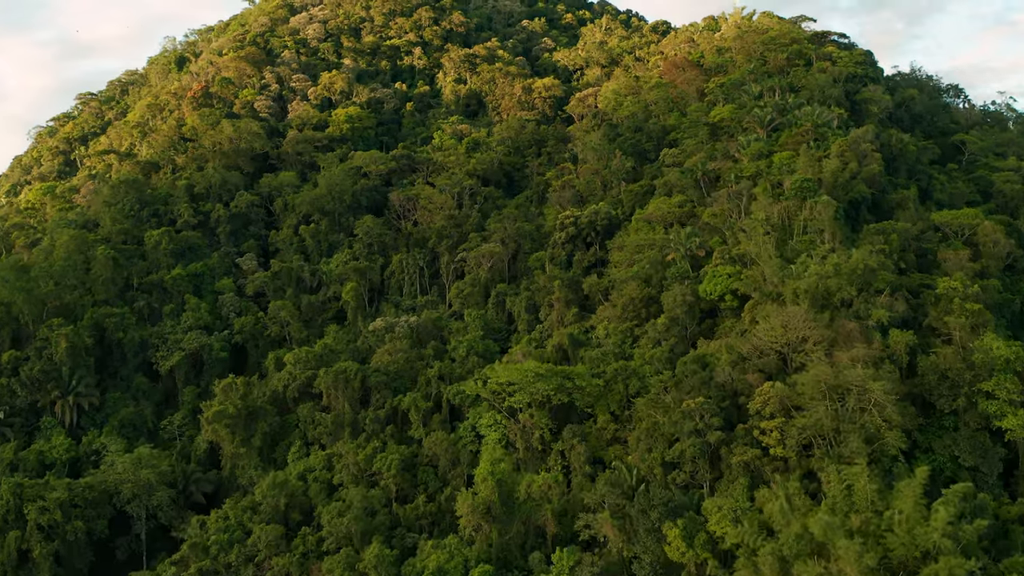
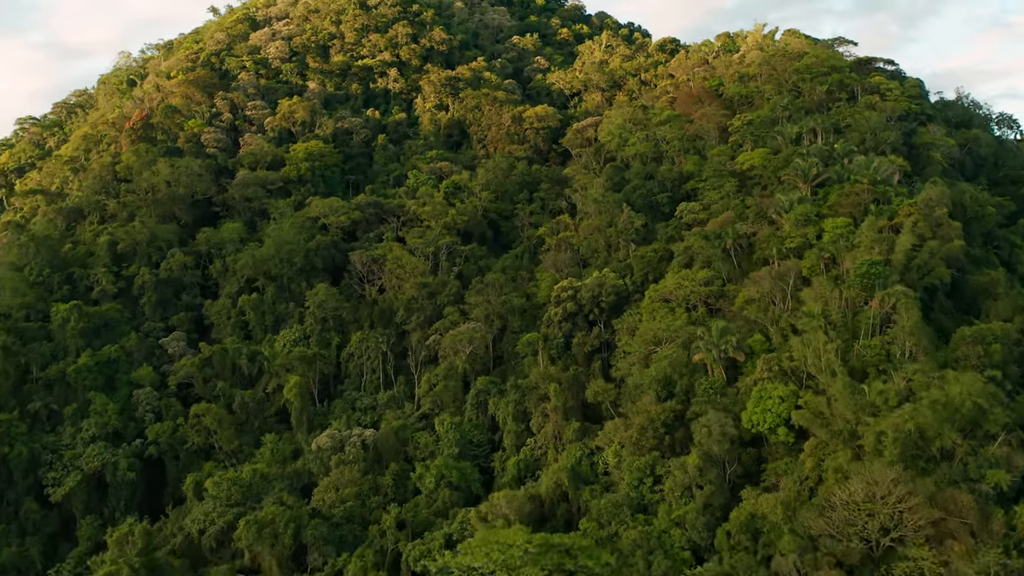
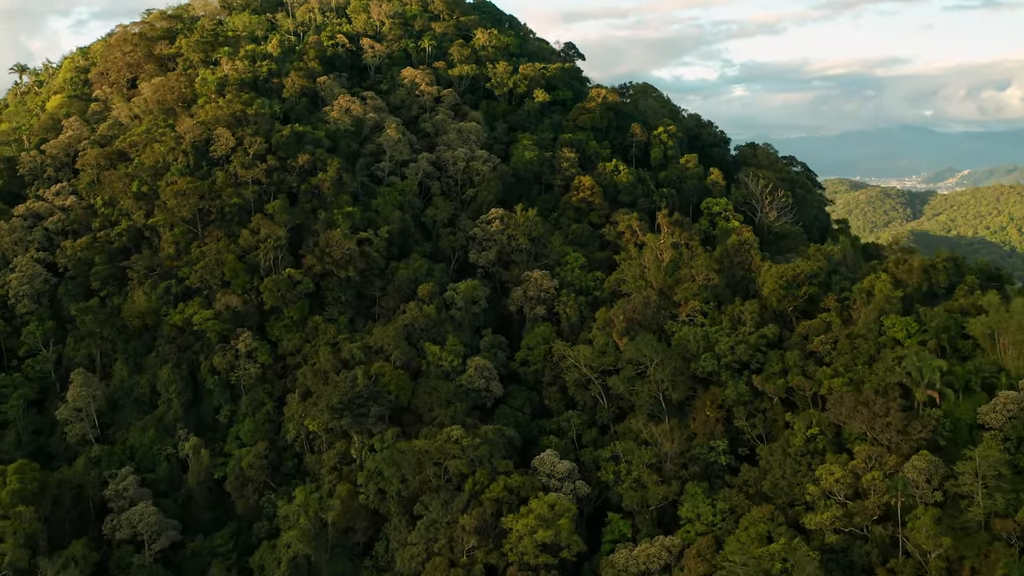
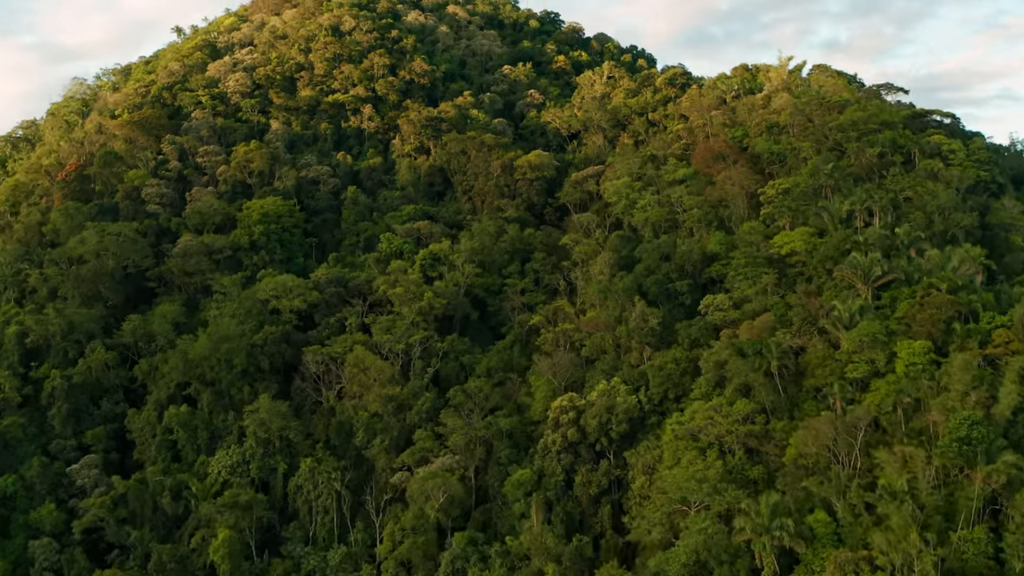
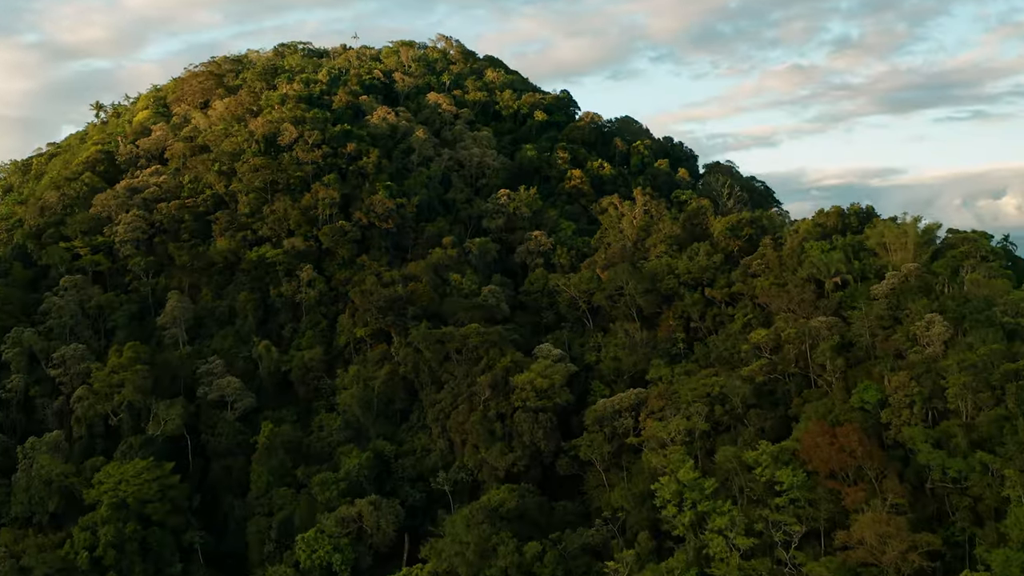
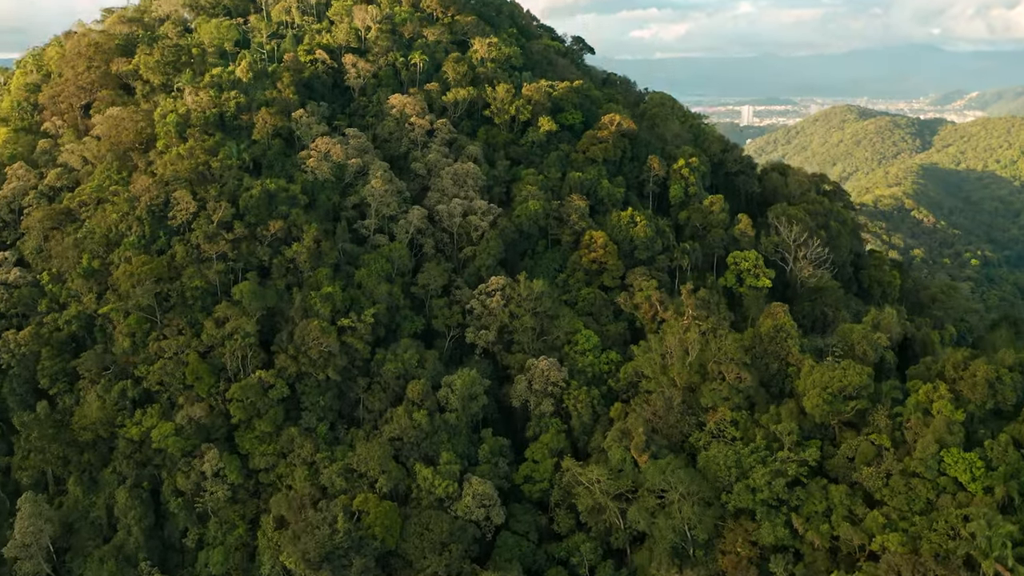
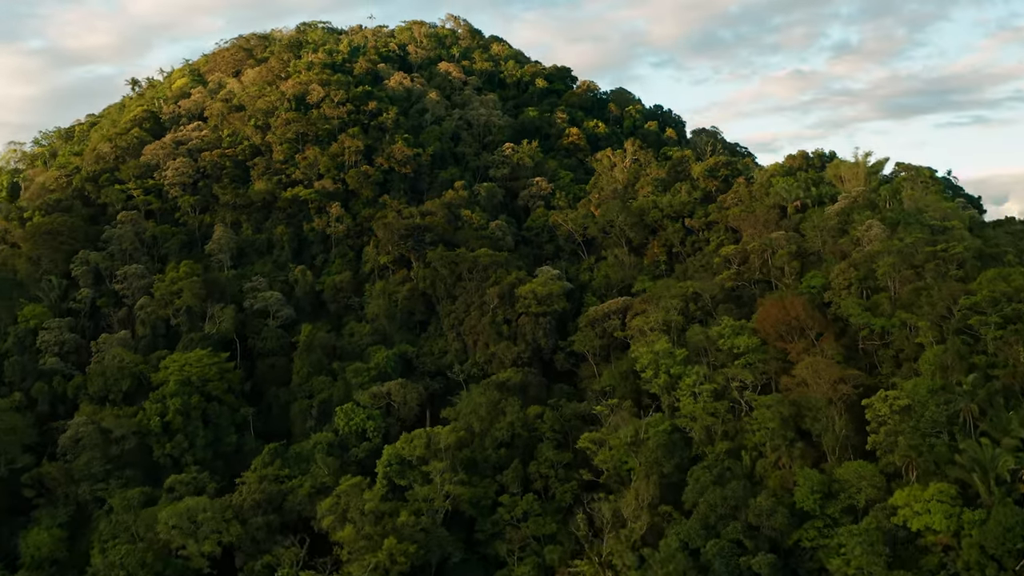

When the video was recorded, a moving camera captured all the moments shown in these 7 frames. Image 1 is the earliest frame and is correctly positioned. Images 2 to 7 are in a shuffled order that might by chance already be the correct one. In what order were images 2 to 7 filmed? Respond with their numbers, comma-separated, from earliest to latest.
2, 4, 7, 5, 3, 6
